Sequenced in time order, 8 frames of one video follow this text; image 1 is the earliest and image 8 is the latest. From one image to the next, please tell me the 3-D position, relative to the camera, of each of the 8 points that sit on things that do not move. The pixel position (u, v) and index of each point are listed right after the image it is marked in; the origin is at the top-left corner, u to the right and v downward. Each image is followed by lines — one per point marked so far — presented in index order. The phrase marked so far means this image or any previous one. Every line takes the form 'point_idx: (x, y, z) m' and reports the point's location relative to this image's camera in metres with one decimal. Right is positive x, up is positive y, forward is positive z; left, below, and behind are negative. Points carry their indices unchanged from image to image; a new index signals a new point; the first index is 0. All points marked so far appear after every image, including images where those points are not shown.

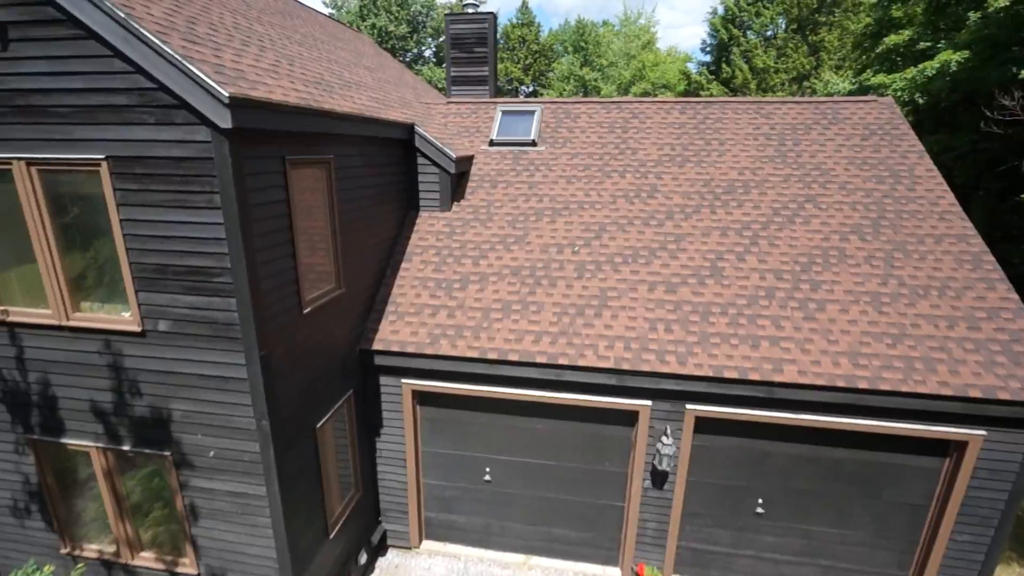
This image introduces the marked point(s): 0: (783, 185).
0: (+3.6, +1.4, +5.7) m
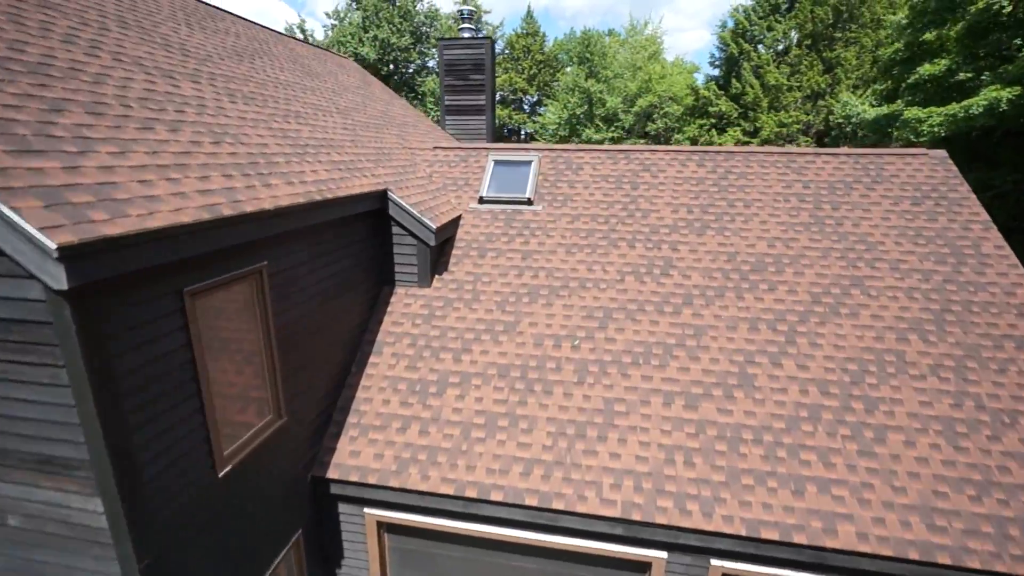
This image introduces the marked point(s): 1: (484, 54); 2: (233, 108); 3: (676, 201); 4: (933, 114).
0: (+3.4, +0.3, +4.8) m
1: (-0.6, +5.3, +9.9) m
2: (-2.6, +1.7, +4.0) m
3: (+2.1, +1.1, +5.6) m
4: (+9.0, +3.7, +9.3) m
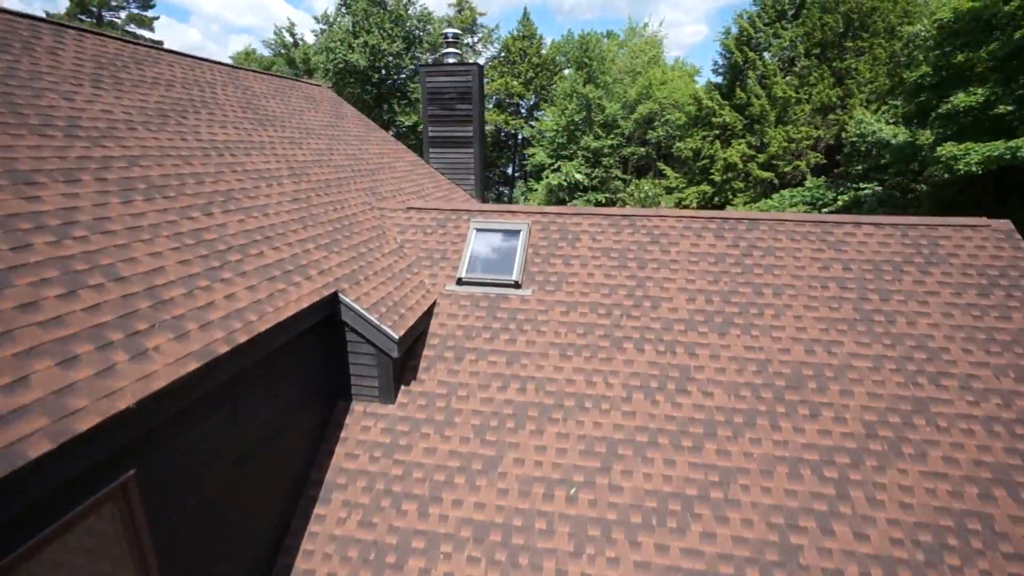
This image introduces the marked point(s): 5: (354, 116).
0: (+3.3, -0.8, +3.9) m
1: (-0.8, +4.2, +9.0) m
2: (-2.7, +0.5, +3.1) m
3: (+1.9, 0.0, +4.7) m
4: (+8.8, +2.6, +8.4) m
5: (-3.3, +3.7, +9.1) m
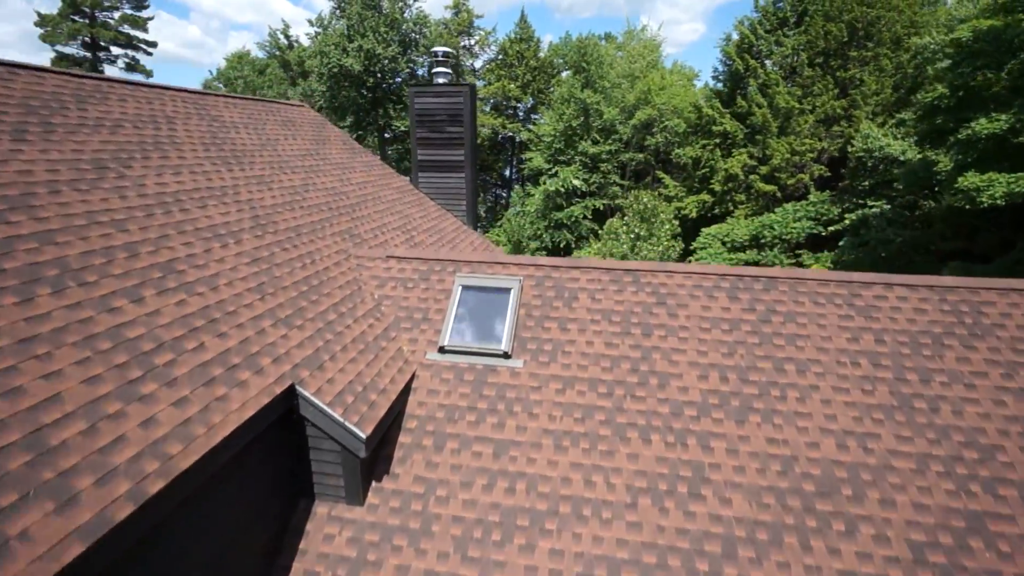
0: (+3.2, -1.5, +3.4) m
1: (-1.0, +3.5, +8.4) m
2: (-2.8, -0.2, +2.5) m
3: (+1.8, -0.7, +4.1) m
4: (+8.6, +1.9, +7.8) m
5: (-3.4, +3.0, +8.5) m
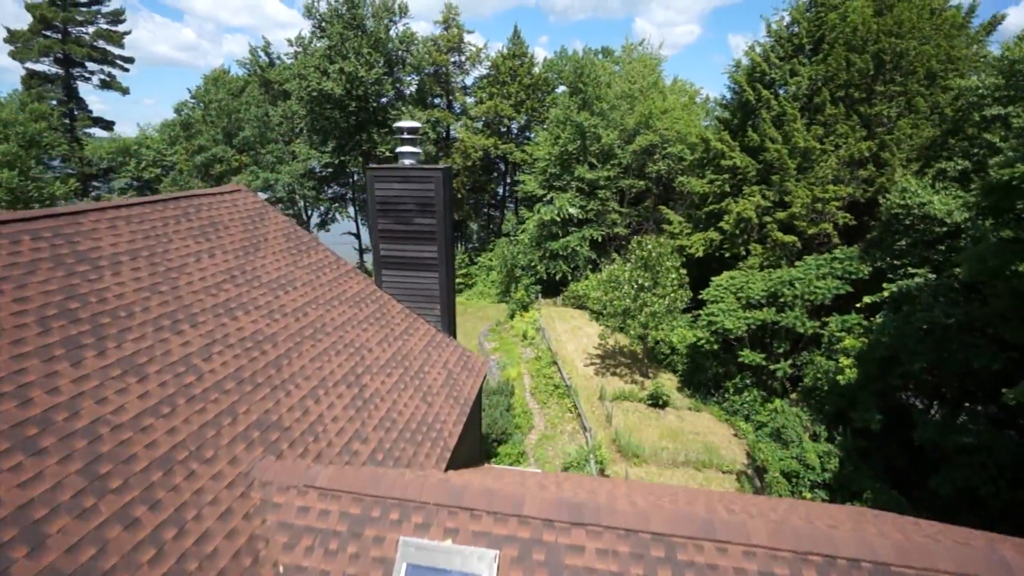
0: (+3.0, -3.5, +1.8) m
1: (-1.2, +1.5, +6.8) m
2: (-3.0, -2.2, +0.9) m
3: (+1.6, -2.7, +2.5) m
4: (+8.4, -0.1, +6.3) m
5: (-3.7, +0.9, +6.9) m
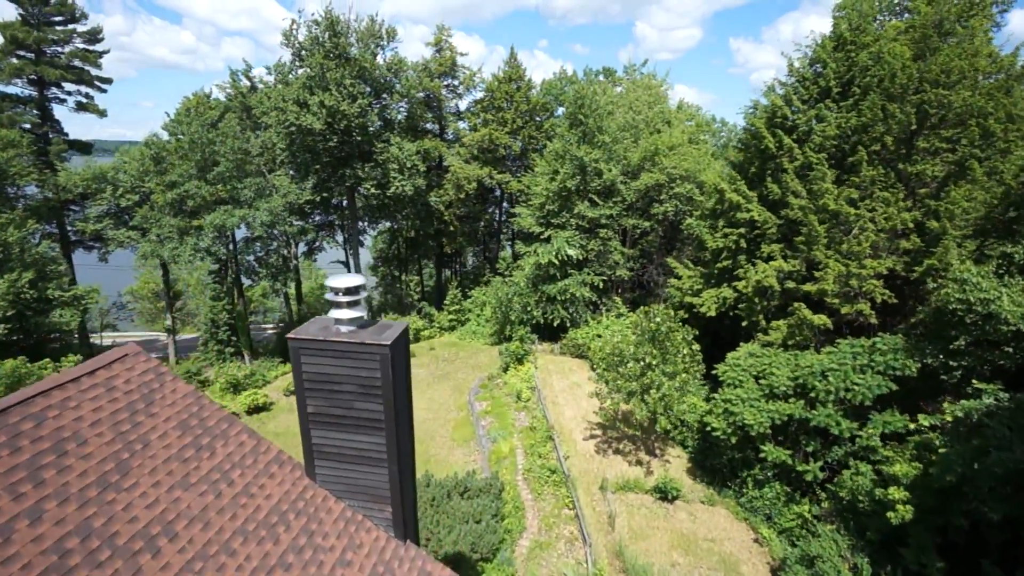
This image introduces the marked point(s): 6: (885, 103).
0: (+2.7, -5.9, 0.0) m
1: (-1.5, -0.9, +5.0) m
2: (-3.3, -4.6, -0.9) m
3: (+1.3, -5.1, +0.7) m
4: (+8.1, -2.5, +4.5) m
5: (-4.0, -1.5, +5.1) m
6: (+11.8, +6.0, +13.9) m
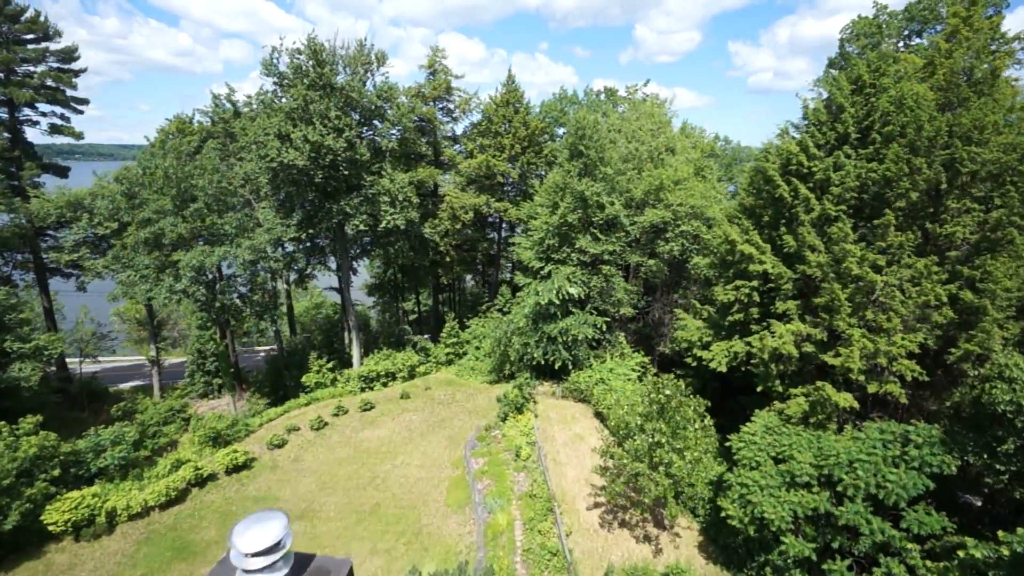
0: (+2.7, -8.0, -1.1) m
1: (-1.6, -3.0, +3.9) m
2: (-3.3, -6.7, -2.0) m
3: (+1.3, -7.2, -0.4) m
4: (+8.0, -4.5, +3.4) m
5: (-4.0, -3.6, +4.0) m
6: (+11.6, +4.0, +12.9) m
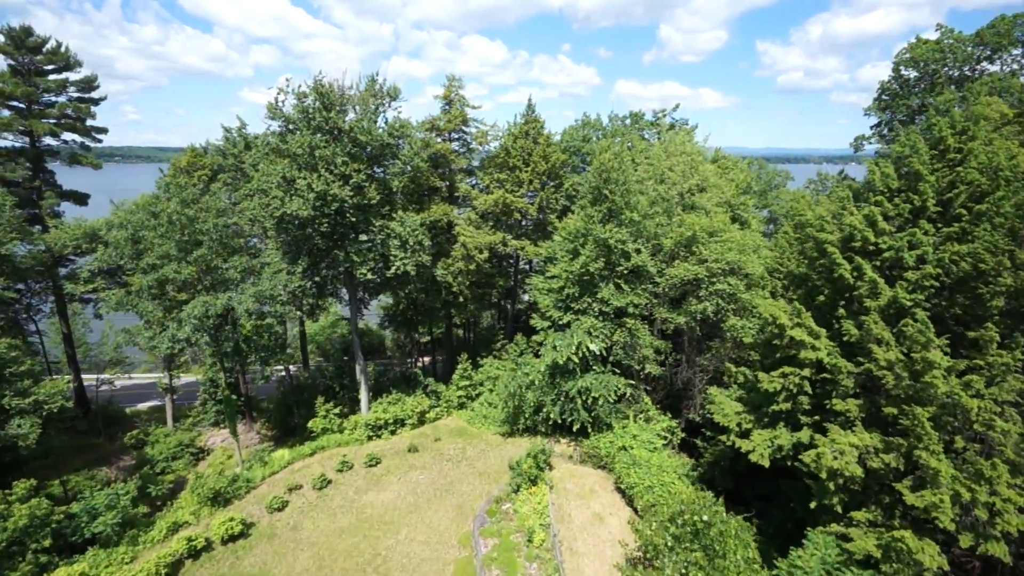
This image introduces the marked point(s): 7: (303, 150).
0: (+2.3, -10.6, -2.9) m
1: (-1.7, -5.6, +2.3) m
2: (-3.8, -9.2, -3.6) m
3: (+0.9, -9.8, -2.1) m
4: (+7.9, -7.2, +1.4) m
5: (-4.2, -6.1, +2.5) m
6: (+12.0, +1.2, +10.7) m
7: (-9.4, +6.2, +19.7) m
